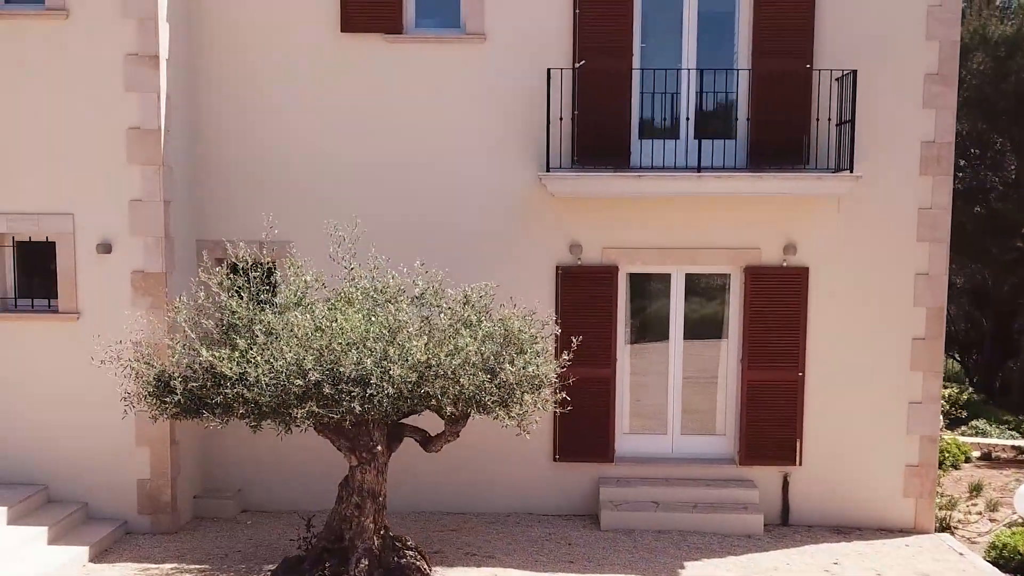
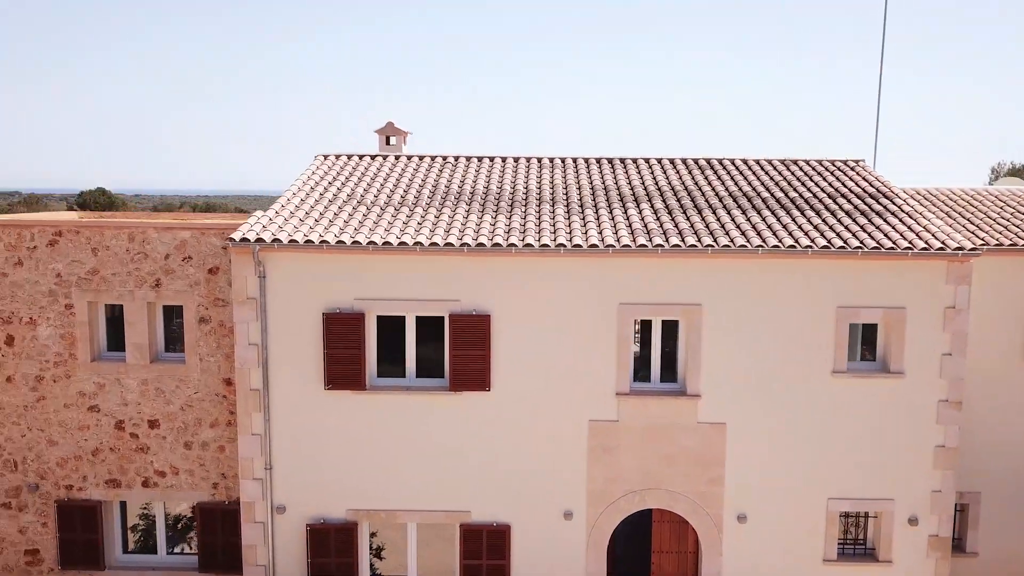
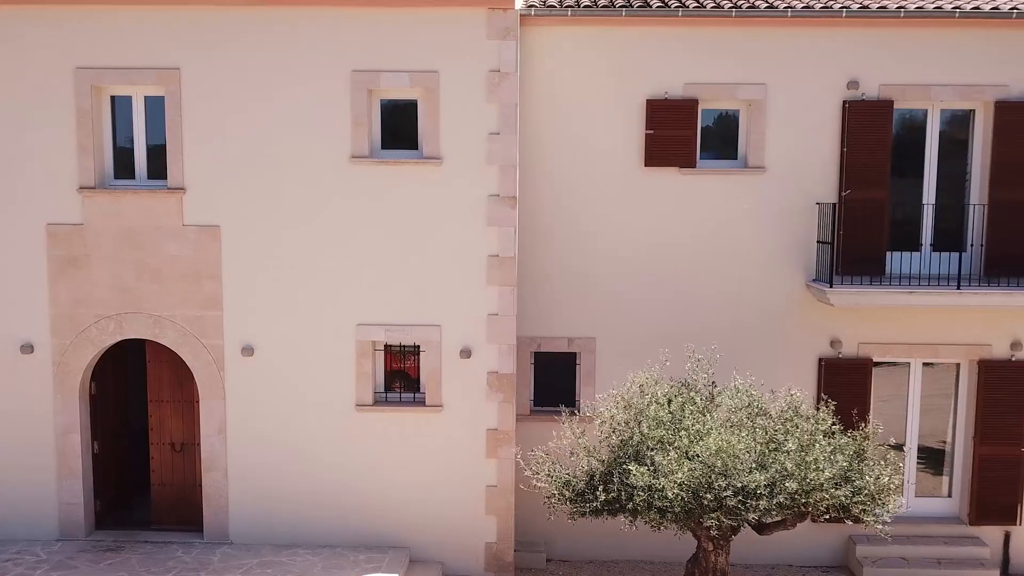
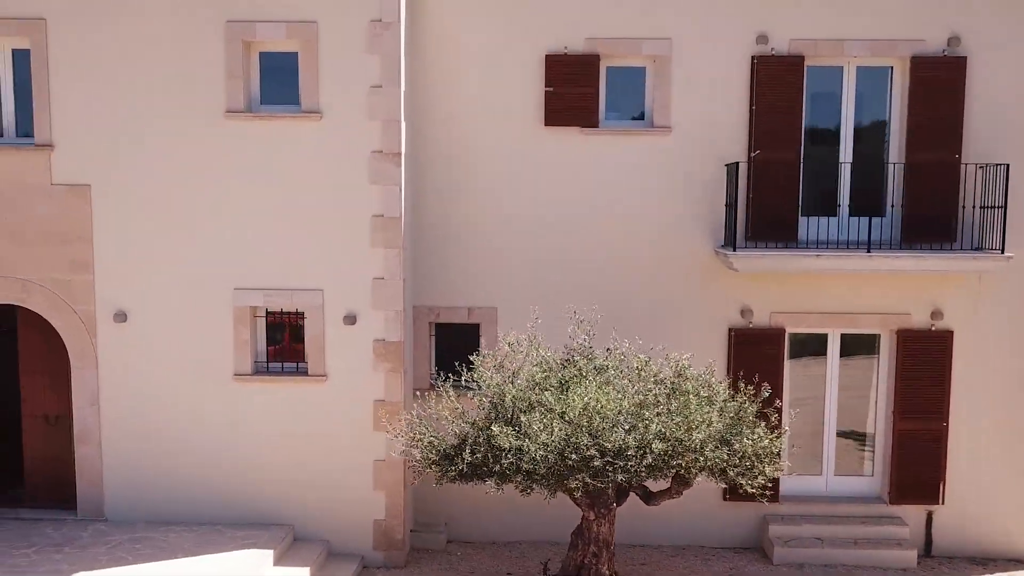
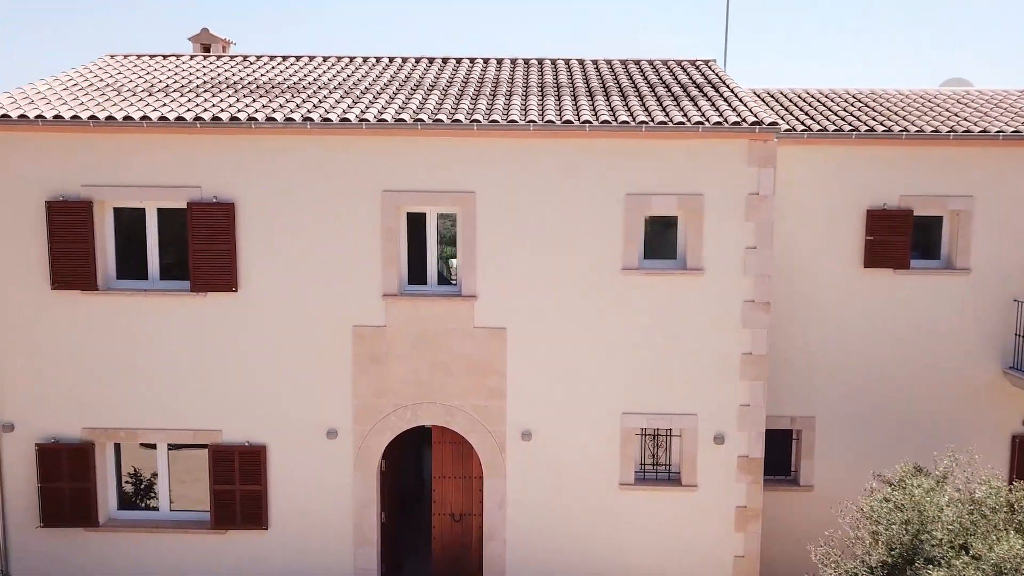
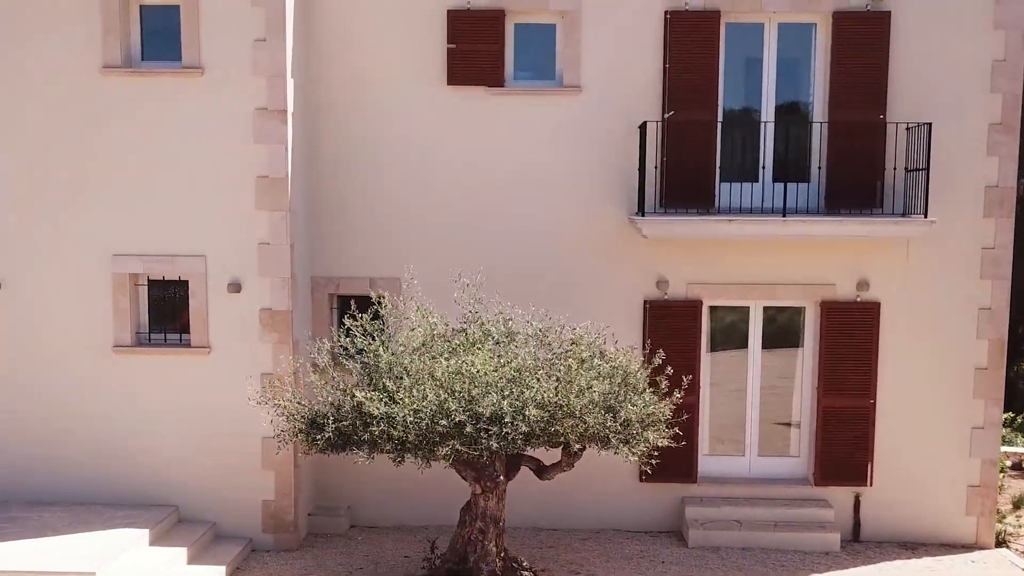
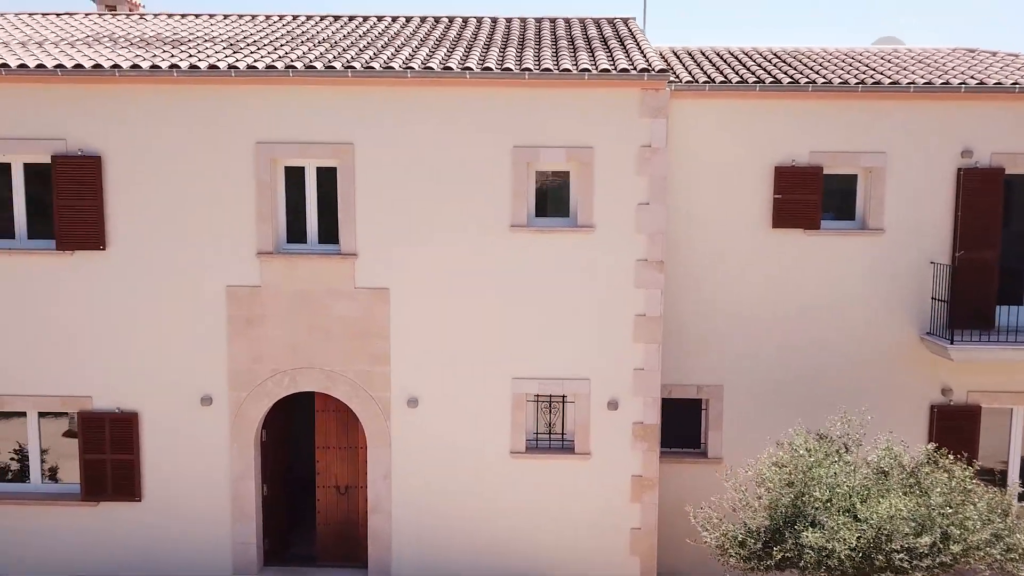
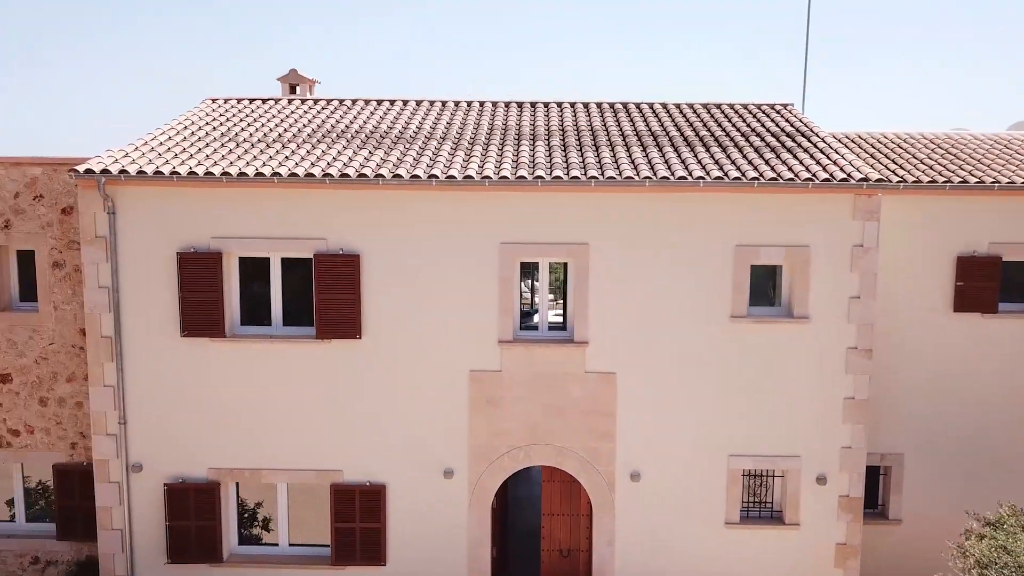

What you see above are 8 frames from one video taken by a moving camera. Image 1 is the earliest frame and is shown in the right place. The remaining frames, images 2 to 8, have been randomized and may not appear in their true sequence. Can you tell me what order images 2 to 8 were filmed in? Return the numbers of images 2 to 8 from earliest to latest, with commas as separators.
6, 4, 3, 7, 5, 8, 2
